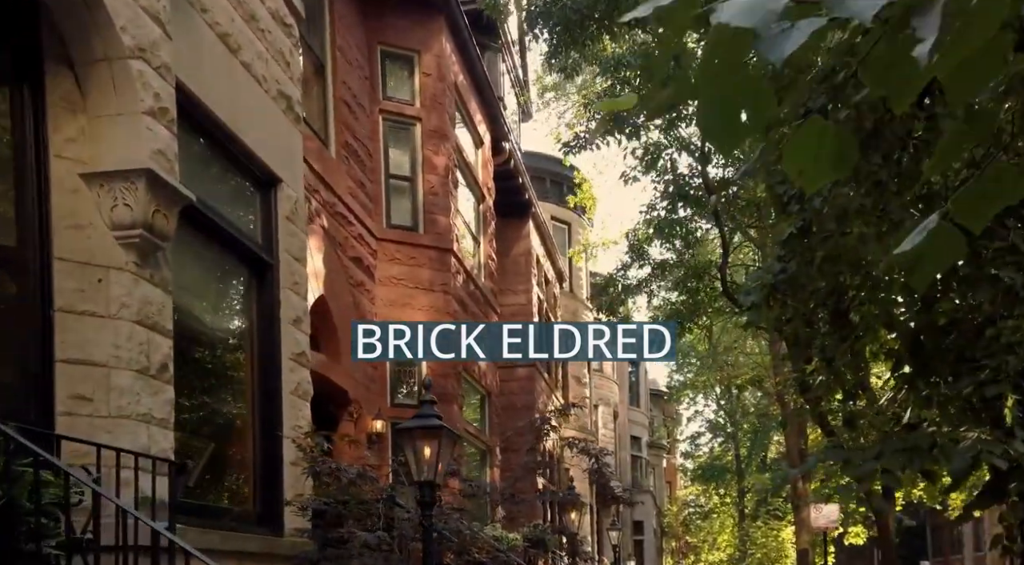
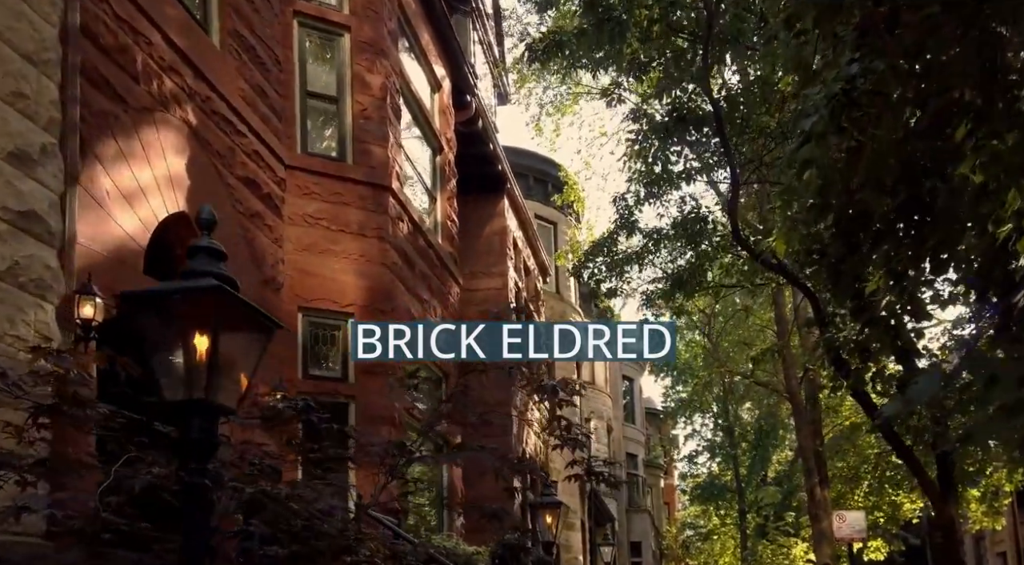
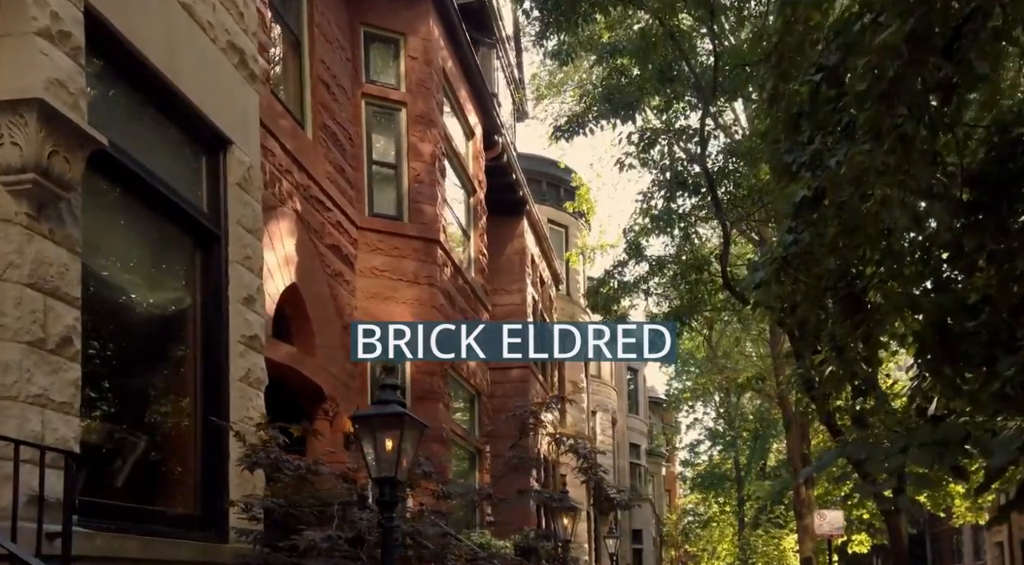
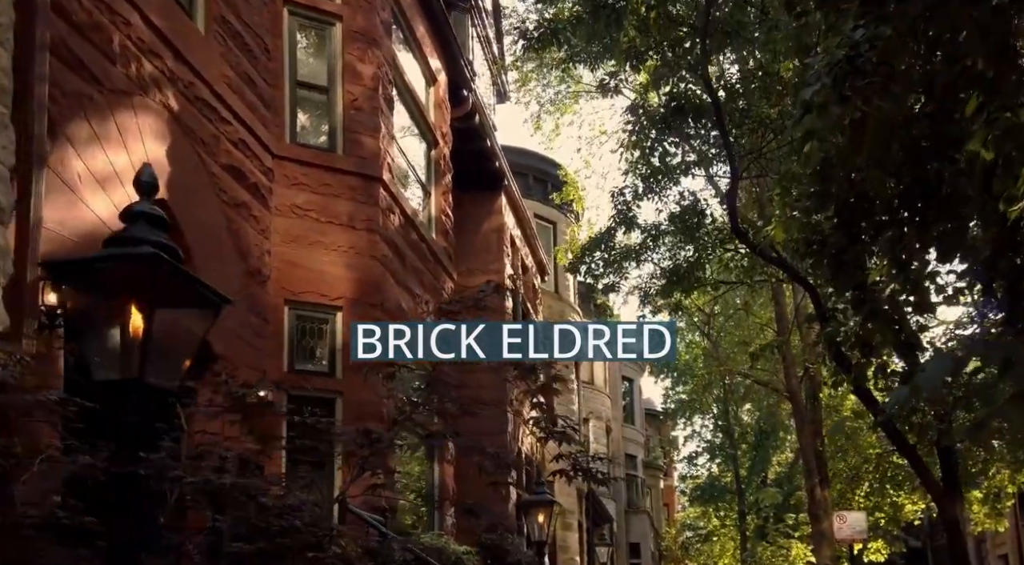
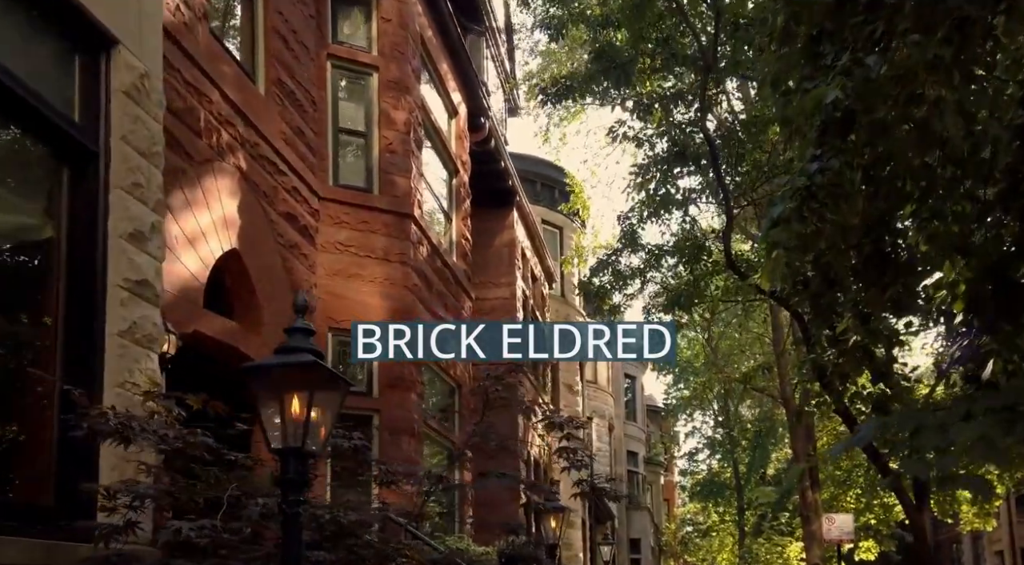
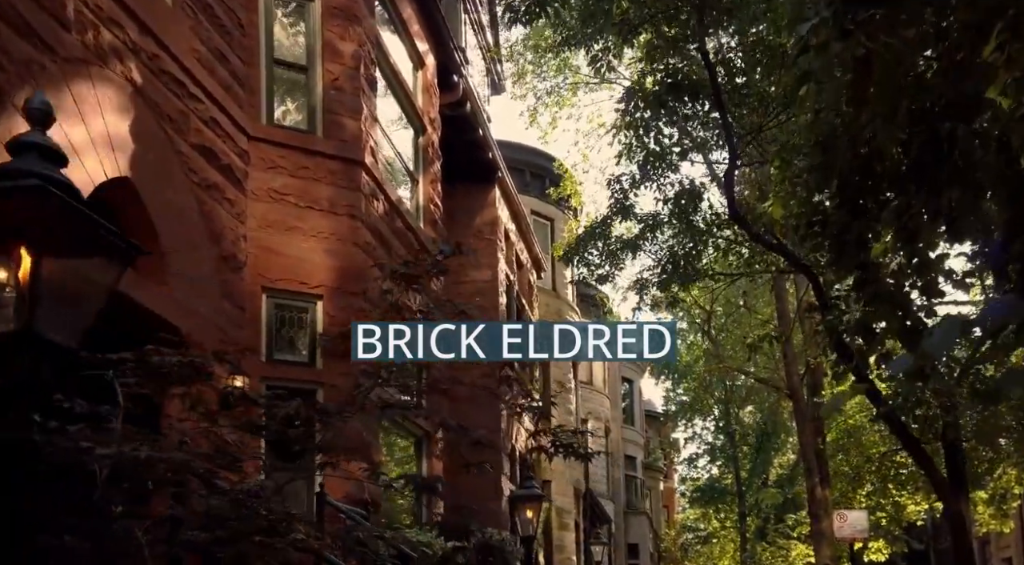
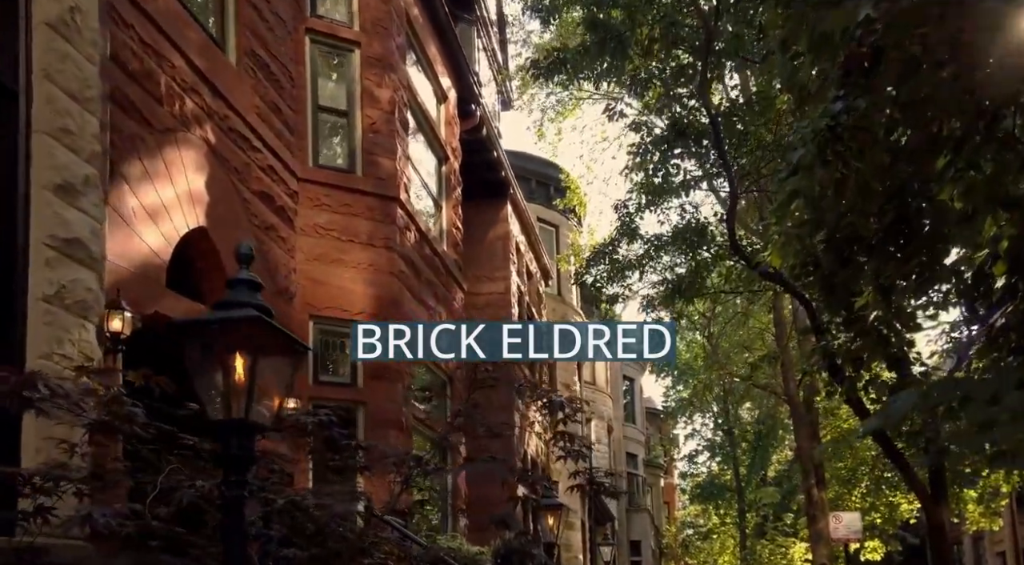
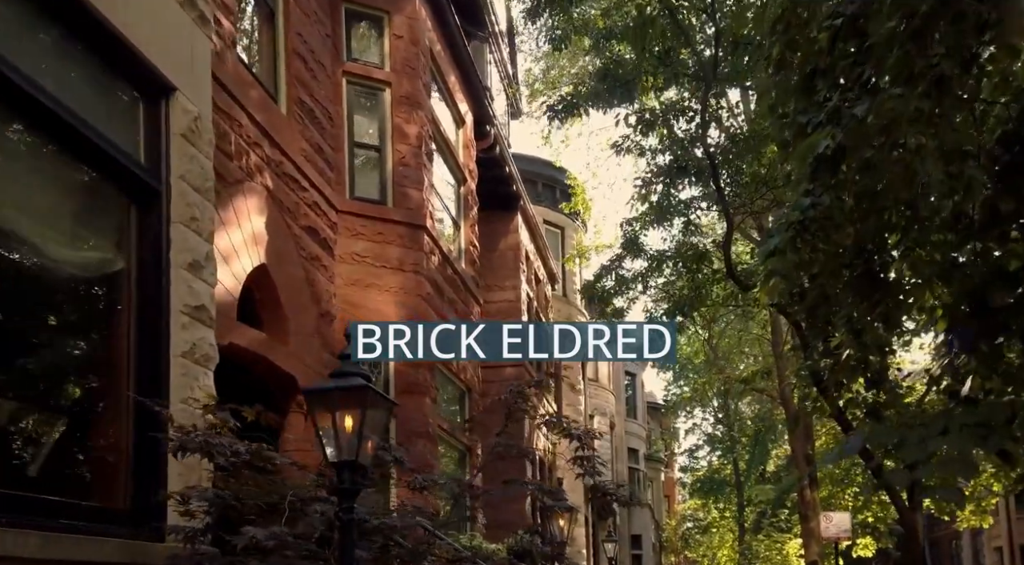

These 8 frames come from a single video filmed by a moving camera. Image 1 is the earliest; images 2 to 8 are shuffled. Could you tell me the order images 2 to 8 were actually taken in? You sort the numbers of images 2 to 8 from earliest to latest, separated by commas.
3, 8, 5, 7, 2, 4, 6
